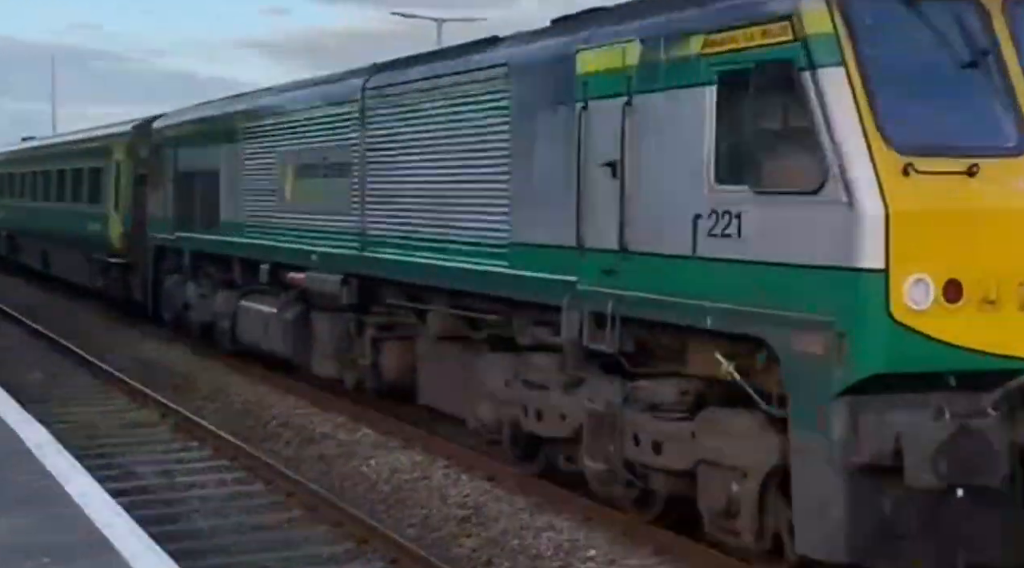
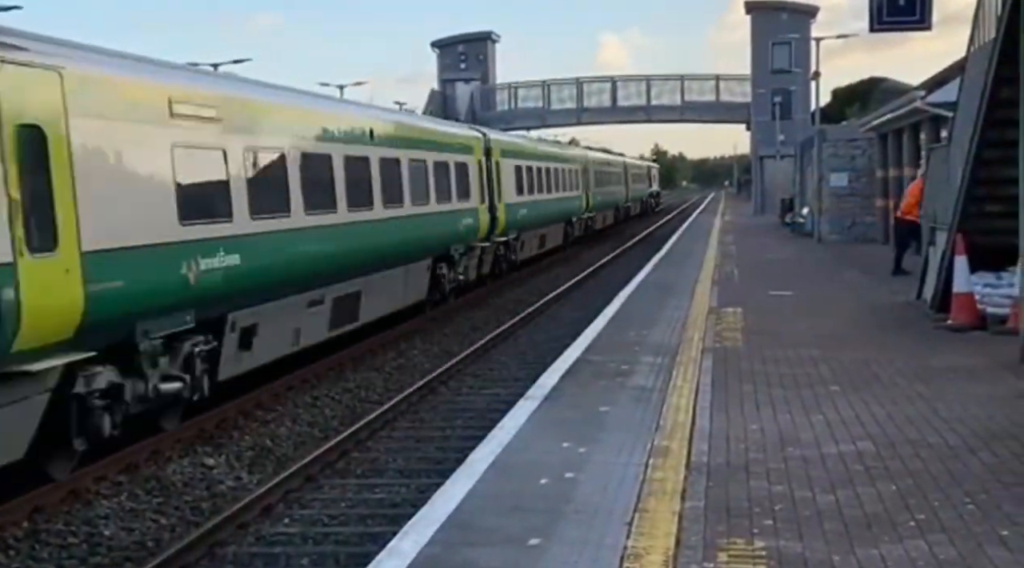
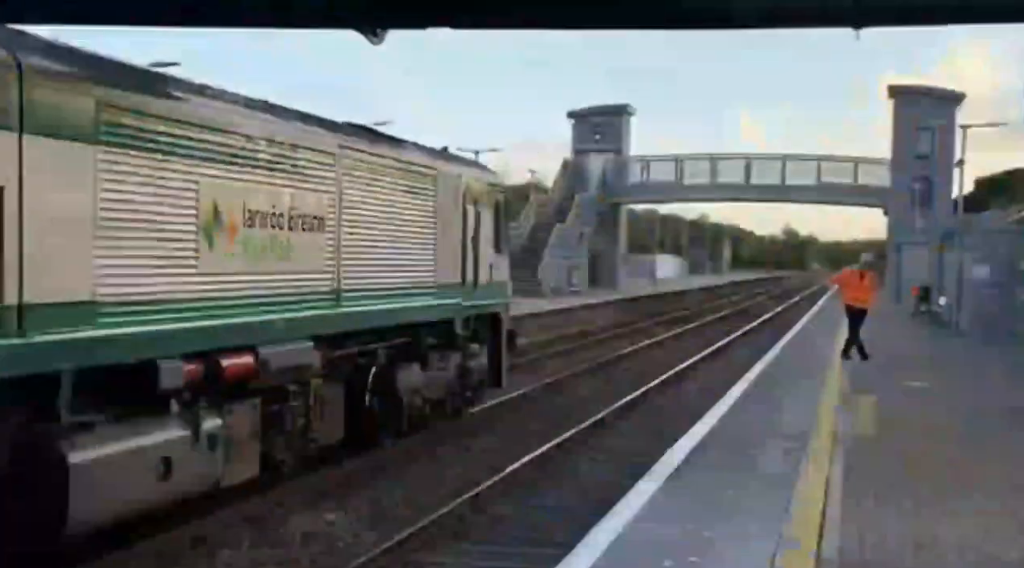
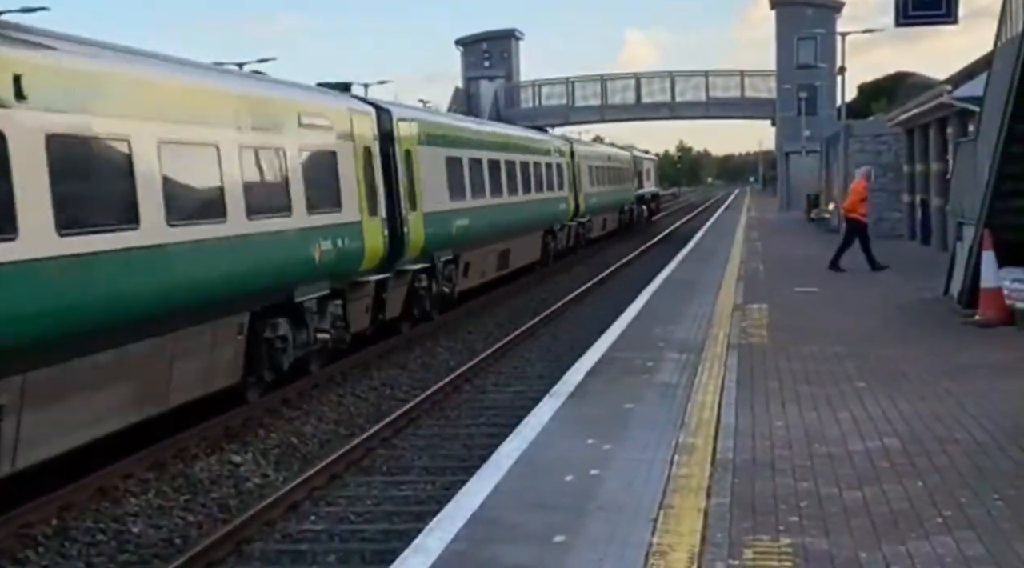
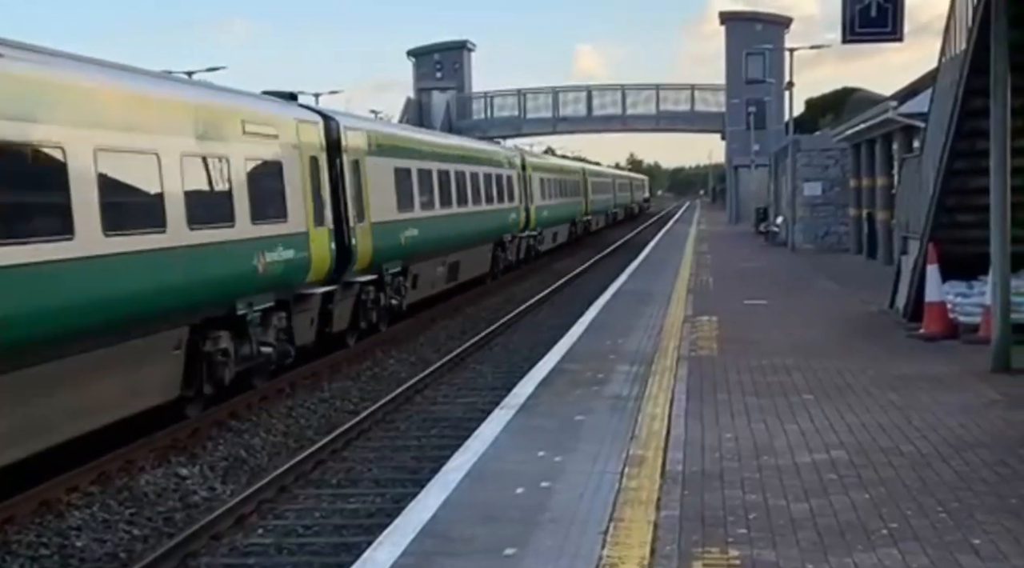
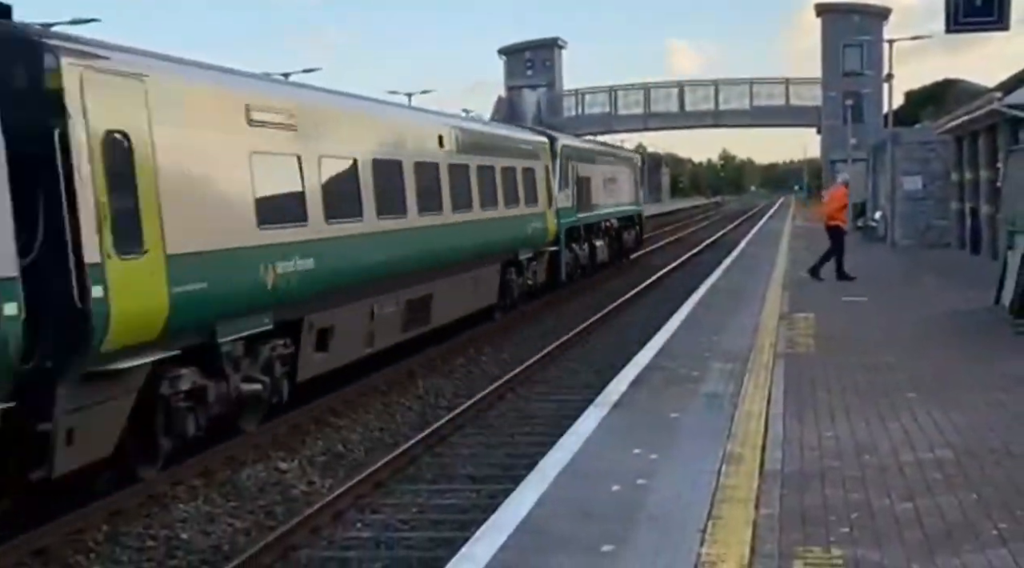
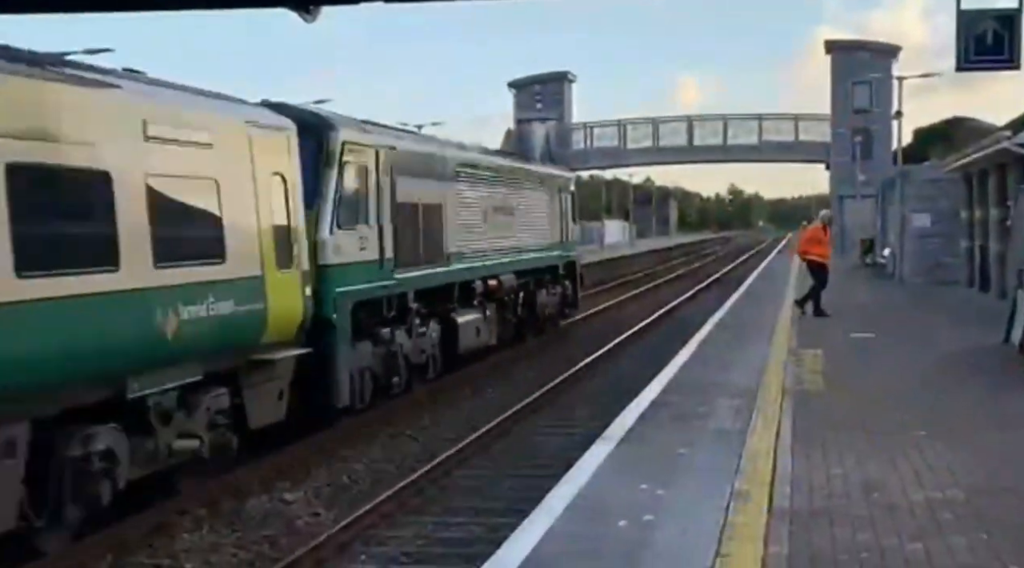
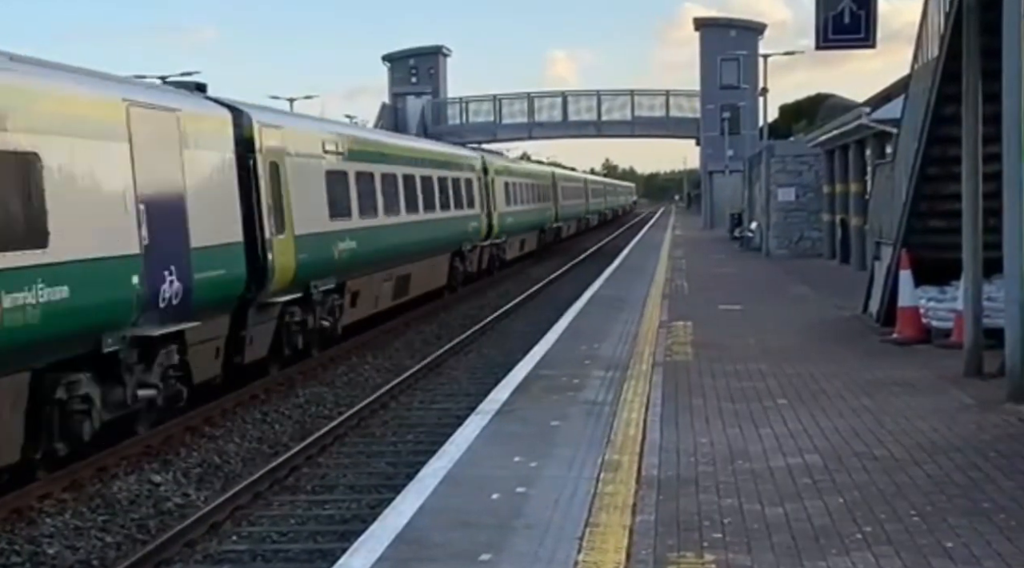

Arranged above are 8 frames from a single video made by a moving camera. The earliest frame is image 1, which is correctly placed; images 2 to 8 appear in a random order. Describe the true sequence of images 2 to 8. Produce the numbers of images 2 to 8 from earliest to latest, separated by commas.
3, 7, 6, 4, 2, 5, 8
